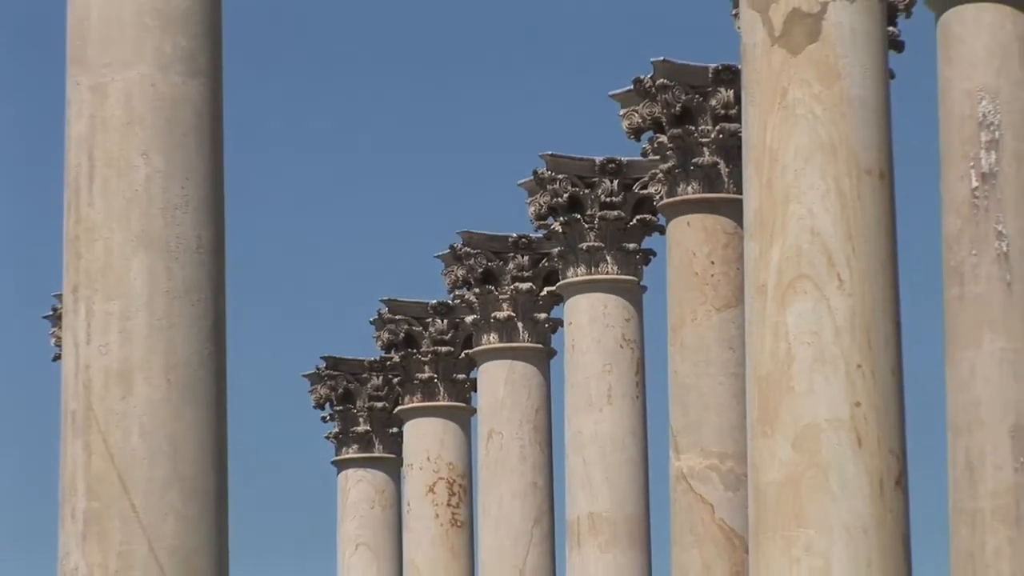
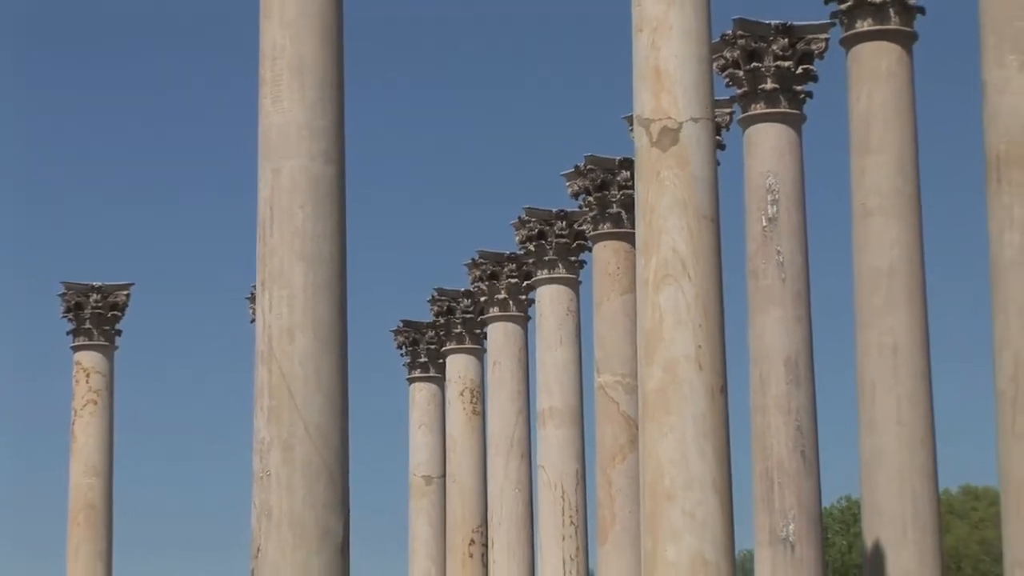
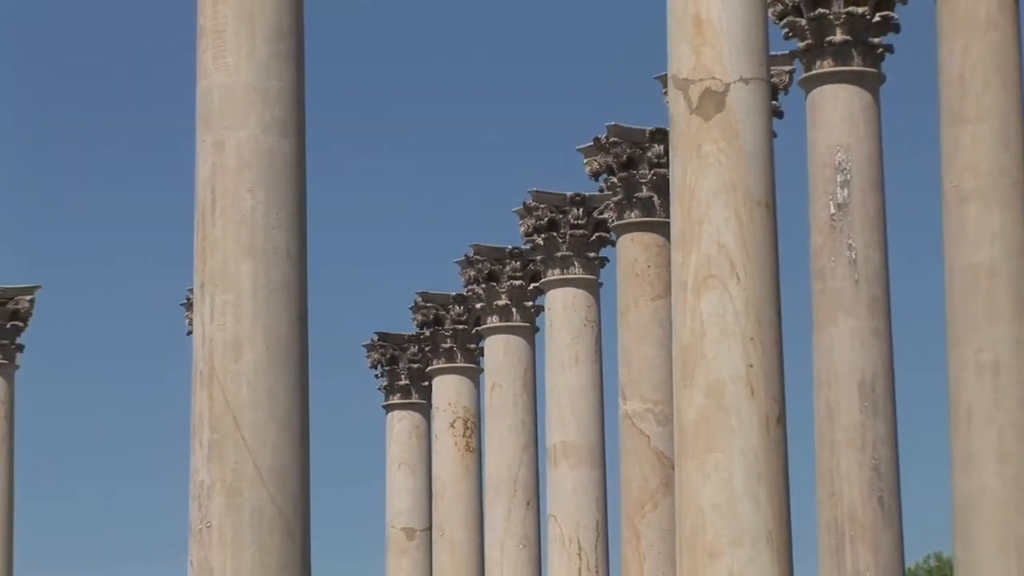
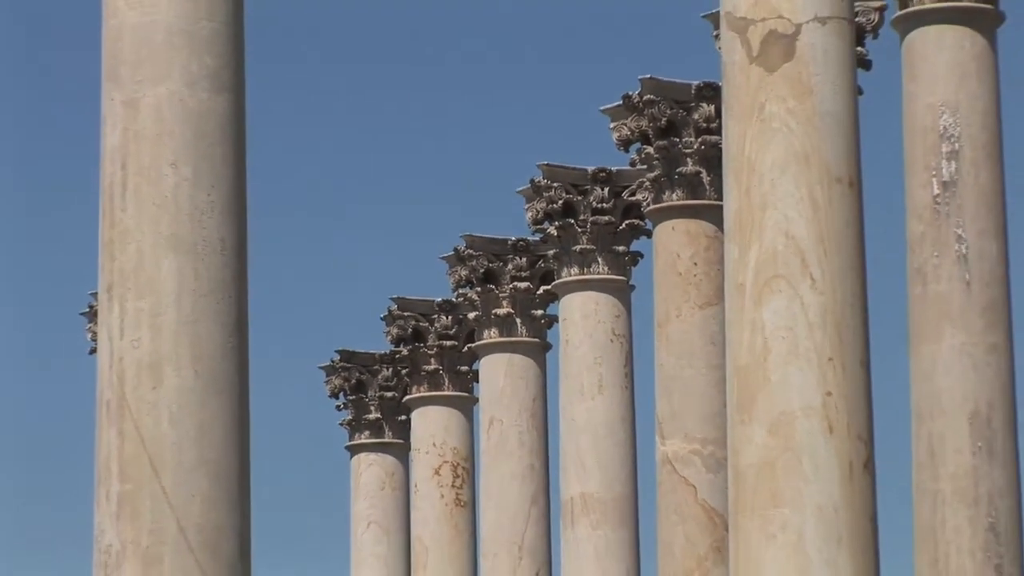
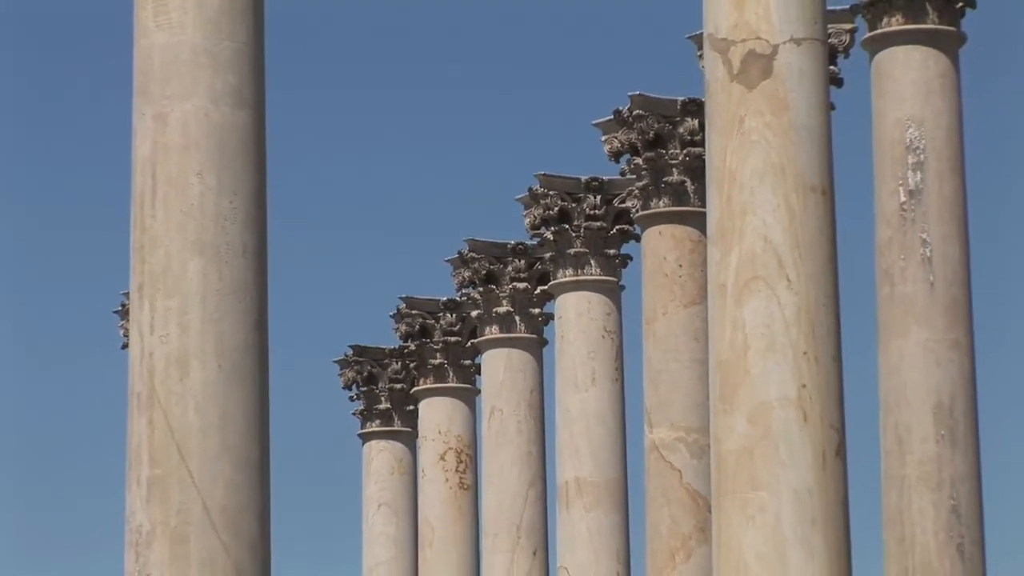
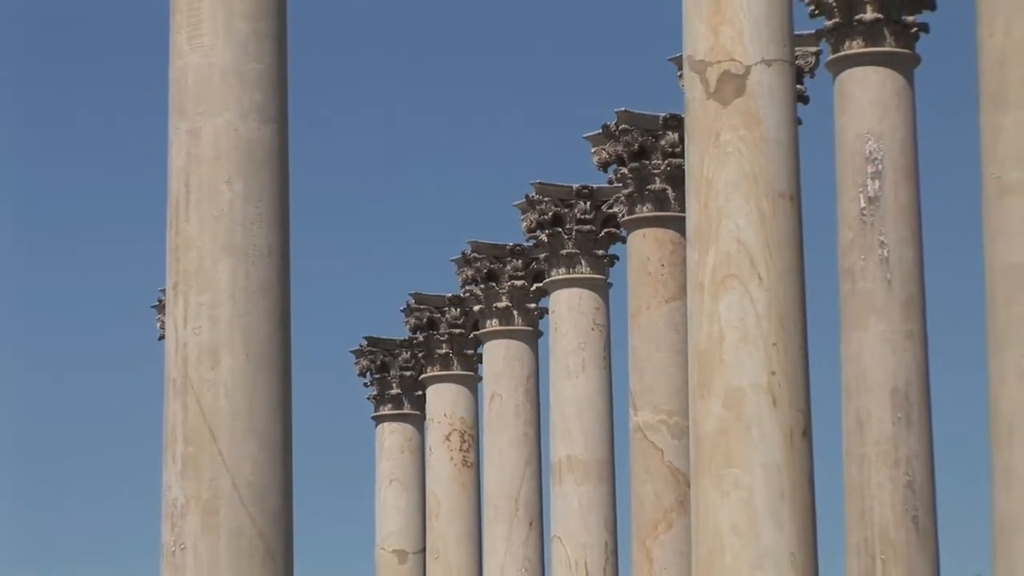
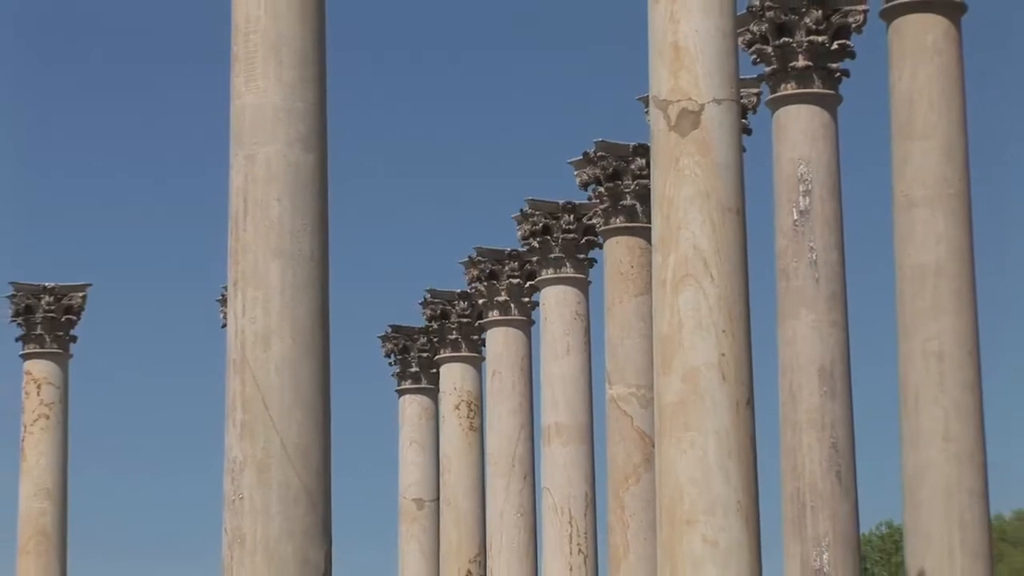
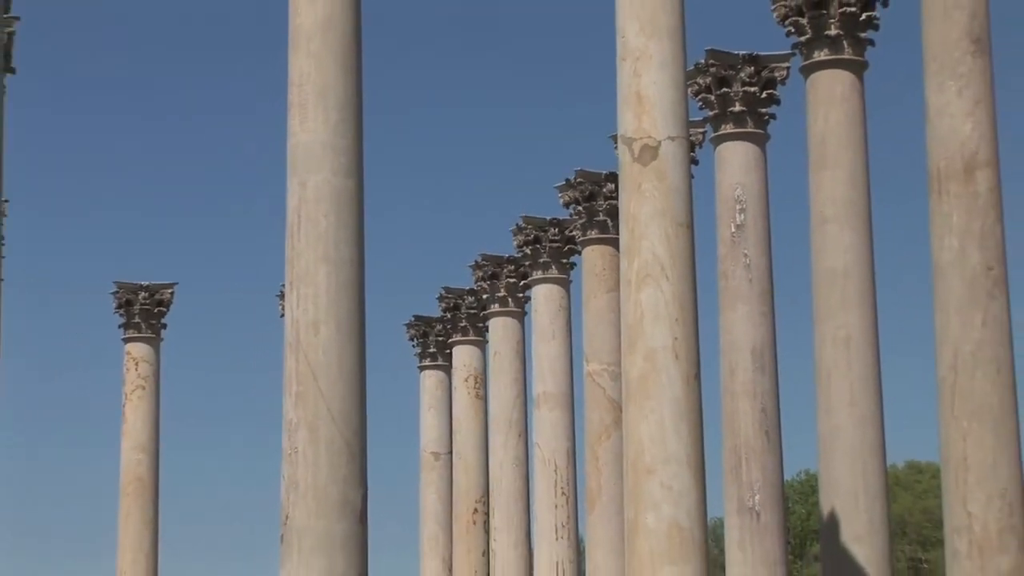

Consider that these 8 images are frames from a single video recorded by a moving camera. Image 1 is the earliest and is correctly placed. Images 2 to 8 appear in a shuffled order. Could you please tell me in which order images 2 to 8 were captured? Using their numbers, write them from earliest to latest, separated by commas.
4, 5, 6, 3, 7, 2, 8
